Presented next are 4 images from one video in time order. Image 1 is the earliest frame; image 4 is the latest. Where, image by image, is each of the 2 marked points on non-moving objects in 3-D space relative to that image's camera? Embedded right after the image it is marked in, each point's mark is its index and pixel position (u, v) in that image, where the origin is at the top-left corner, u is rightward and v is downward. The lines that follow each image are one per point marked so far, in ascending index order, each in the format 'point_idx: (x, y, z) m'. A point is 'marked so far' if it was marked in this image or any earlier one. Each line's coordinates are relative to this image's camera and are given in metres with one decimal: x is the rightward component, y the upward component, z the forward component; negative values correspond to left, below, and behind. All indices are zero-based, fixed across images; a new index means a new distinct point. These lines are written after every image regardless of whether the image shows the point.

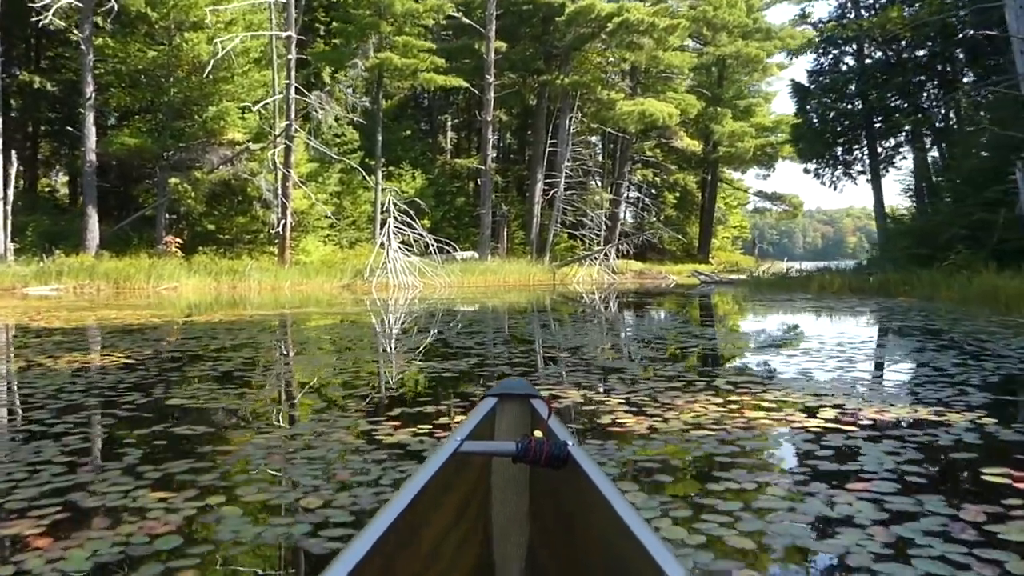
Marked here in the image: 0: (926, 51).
0: (+8.2, +4.7, +15.6) m
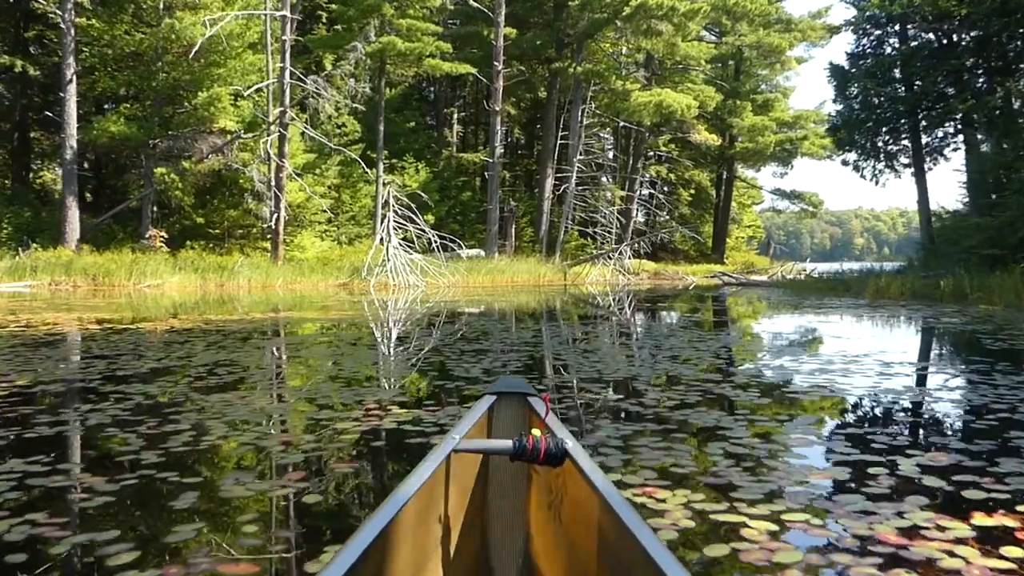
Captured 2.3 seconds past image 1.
0: (+8.4, +4.6, +14.2) m
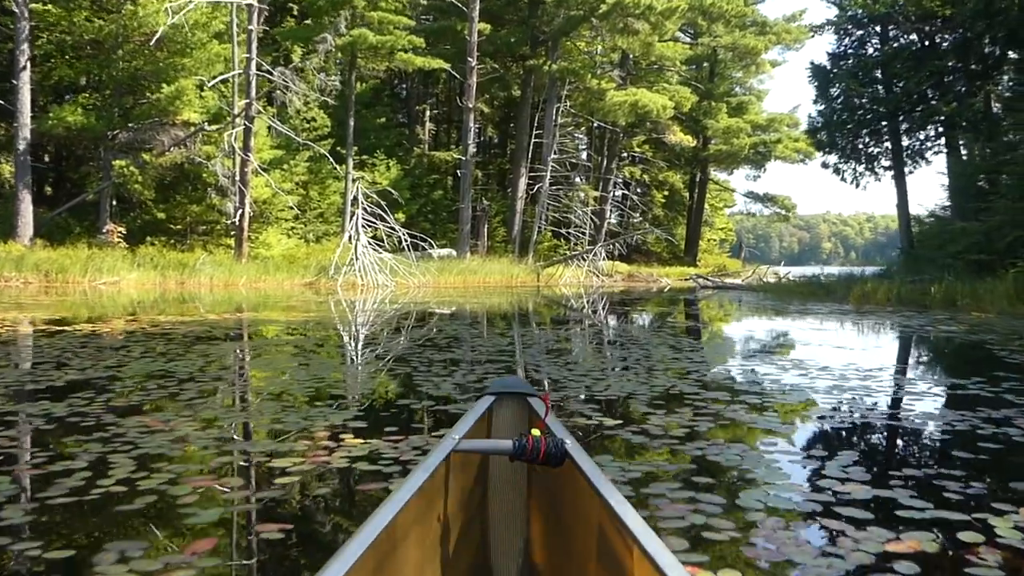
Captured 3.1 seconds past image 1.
0: (+8.0, +4.5, +14.1) m
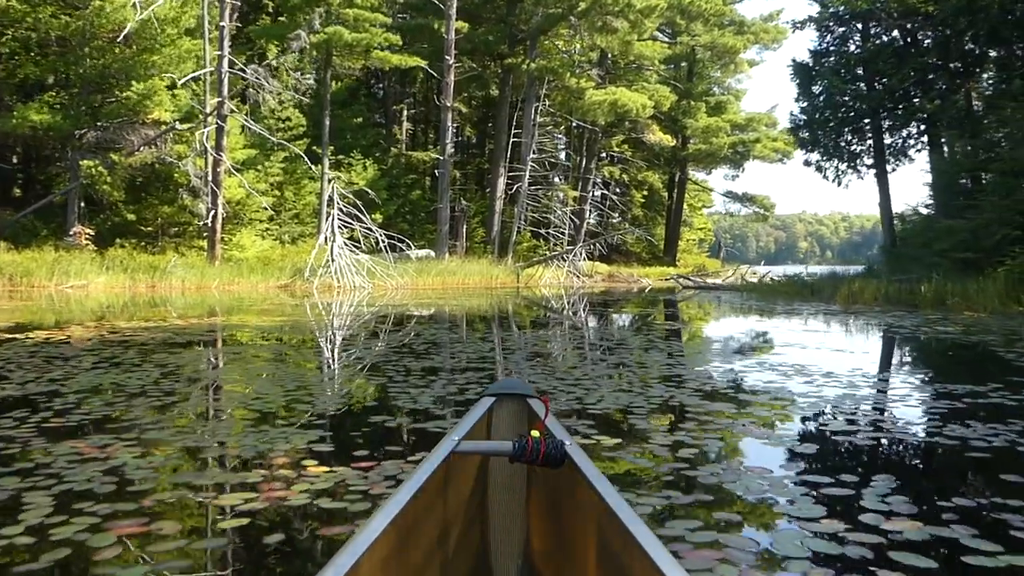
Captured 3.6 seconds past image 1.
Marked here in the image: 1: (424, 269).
0: (+7.6, +4.5, +14.0) m
1: (-2.2, +0.5, +20.0) m
